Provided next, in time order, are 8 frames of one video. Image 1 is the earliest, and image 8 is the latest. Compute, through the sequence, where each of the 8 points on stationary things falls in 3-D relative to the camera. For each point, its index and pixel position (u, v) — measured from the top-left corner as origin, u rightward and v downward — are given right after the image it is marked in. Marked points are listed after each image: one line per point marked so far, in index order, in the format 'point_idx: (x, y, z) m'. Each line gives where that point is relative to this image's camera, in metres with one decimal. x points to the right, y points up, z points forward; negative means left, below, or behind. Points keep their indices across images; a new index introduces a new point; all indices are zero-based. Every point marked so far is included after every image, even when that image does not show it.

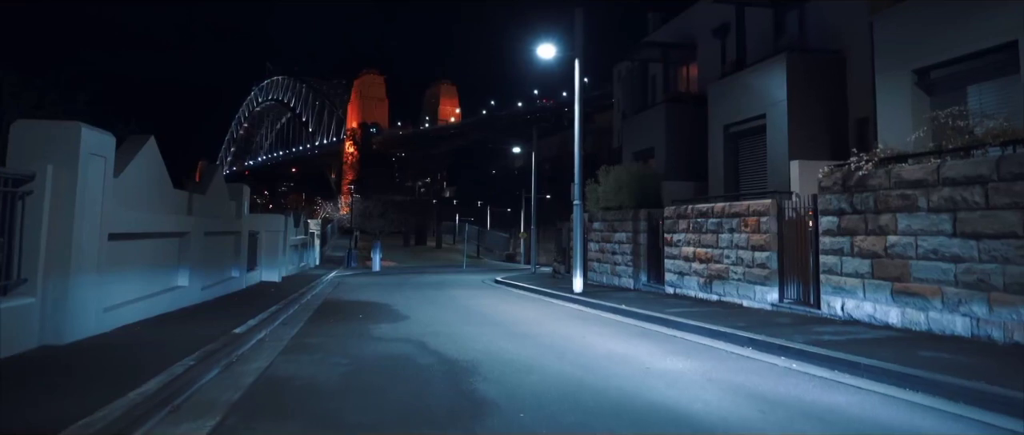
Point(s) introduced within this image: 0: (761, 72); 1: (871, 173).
0: (+6.2, +3.6, +19.9) m
1: (+5.5, +0.7, +12.3) m
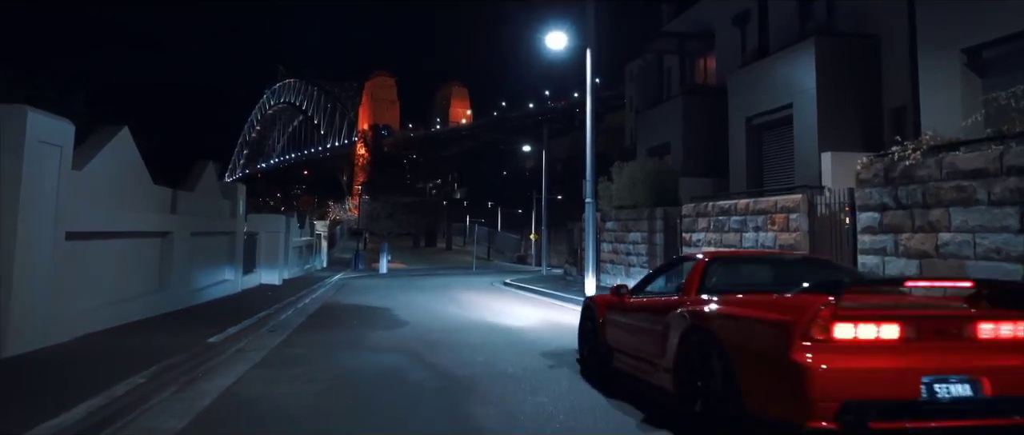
0: (+6.4, +3.7, +18.6) m
1: (+5.5, +0.8, +11.0) m
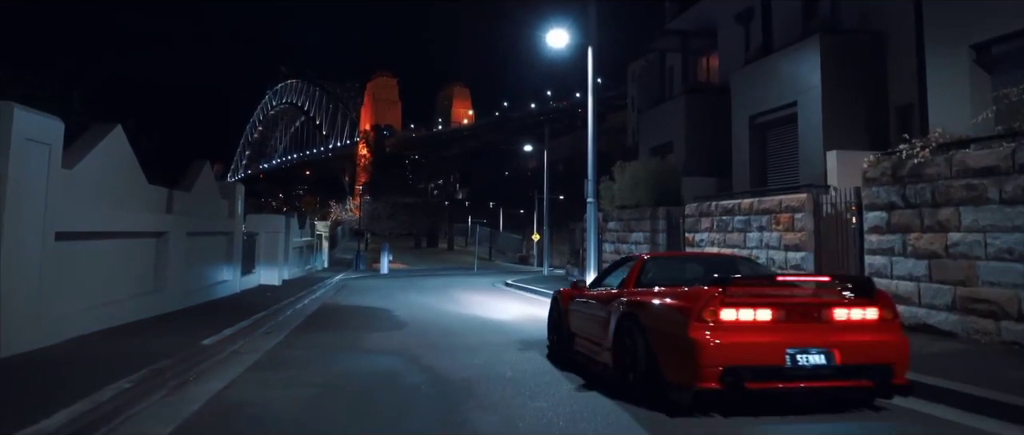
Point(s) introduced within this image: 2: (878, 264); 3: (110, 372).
0: (+6.4, +3.7, +18.4) m
1: (+5.5, +0.8, +10.7) m
2: (+5.3, -0.7, +11.7) m
3: (-4.2, -1.6, +8.3) m
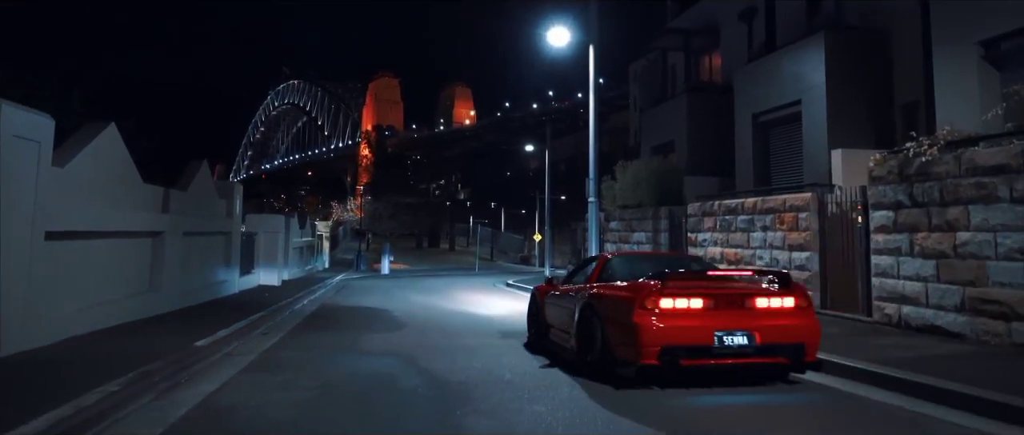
0: (+6.4, +3.7, +18.2) m
1: (+5.5, +0.8, +10.5) m
2: (+5.3, -0.7, +11.5) m
3: (-4.2, -1.6, +8.1) m
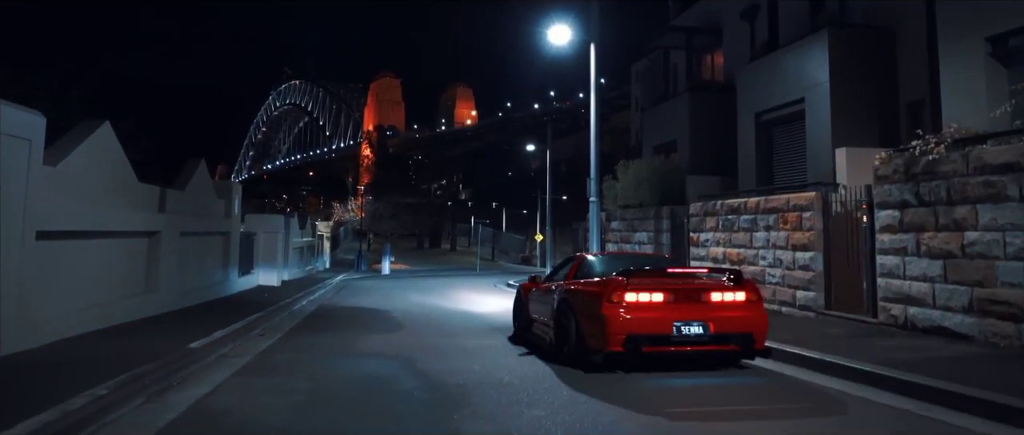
0: (+6.4, +3.7, +18.0) m
1: (+5.5, +0.8, +10.3) m
2: (+5.3, -0.7, +11.3) m
3: (-4.2, -1.6, +8.0) m
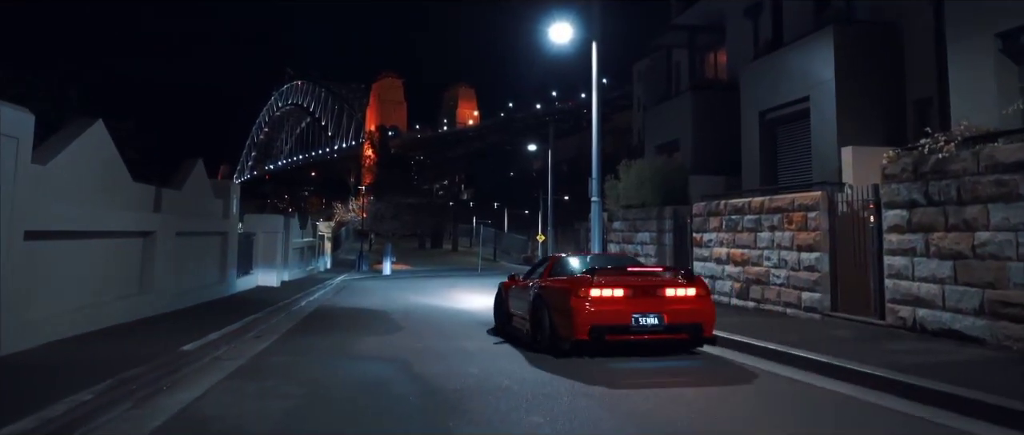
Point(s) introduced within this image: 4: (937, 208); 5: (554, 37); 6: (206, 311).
0: (+6.4, +3.7, +17.7) m
1: (+5.5, +0.8, +10.1) m
2: (+5.3, -0.7, +11.0) m
3: (-4.2, -1.6, +7.7) m
4: (+5.5, +0.1, +10.4) m
5: (+1.1, +4.4, +19.7) m
6: (-6.4, -2.0, +16.8) m
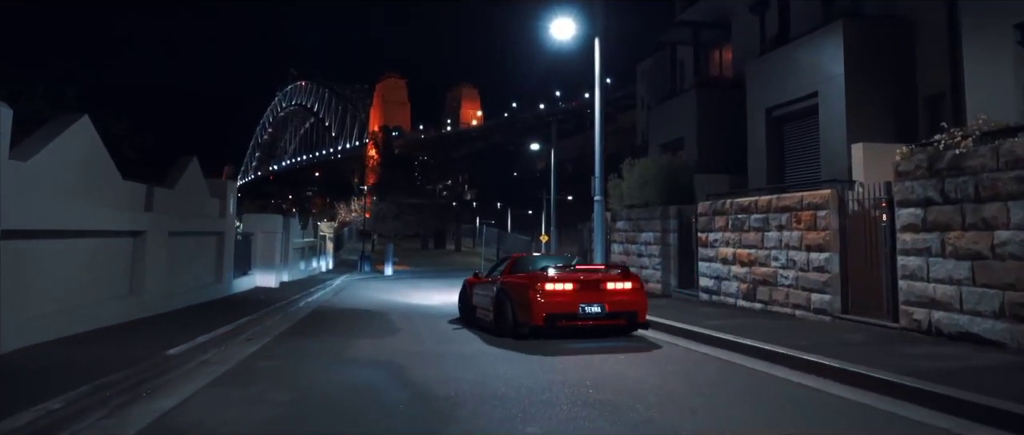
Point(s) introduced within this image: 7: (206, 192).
0: (+6.4, +3.7, +17.3) m
1: (+5.5, +0.8, +9.7) m
2: (+5.3, -0.6, +10.6) m
3: (-4.2, -1.6, +7.4) m
4: (+5.5, +0.1, +9.9) m
5: (+1.1, +4.4, +19.3) m
6: (-6.4, -1.9, +16.4) m
7: (-7.2, +0.6, +19.0) m
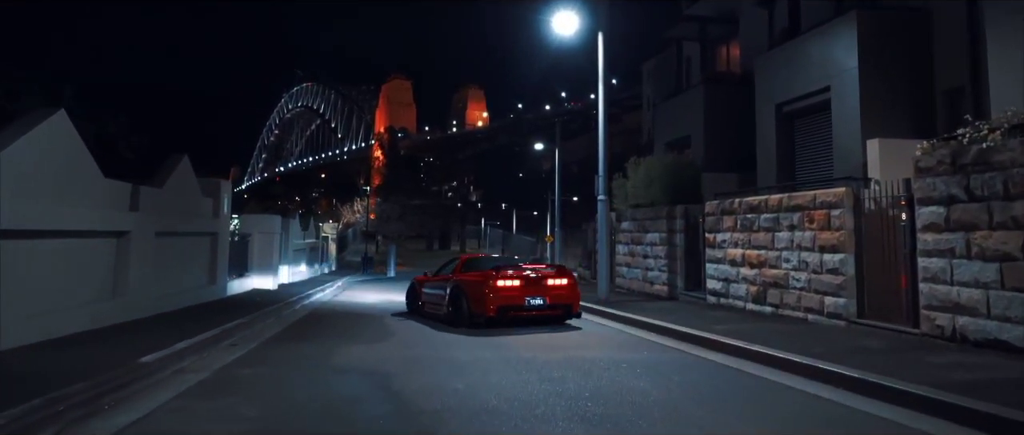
0: (+6.4, +3.7, +16.7) m
1: (+5.4, +0.8, +9.0) m
2: (+5.2, -0.6, +10.0) m
3: (-4.3, -1.5, +6.8) m
4: (+5.4, +0.2, +9.3) m
5: (+1.1, +4.4, +18.7) m
6: (-6.4, -1.9, +15.9) m
7: (-7.2, +0.6, +18.4) m
